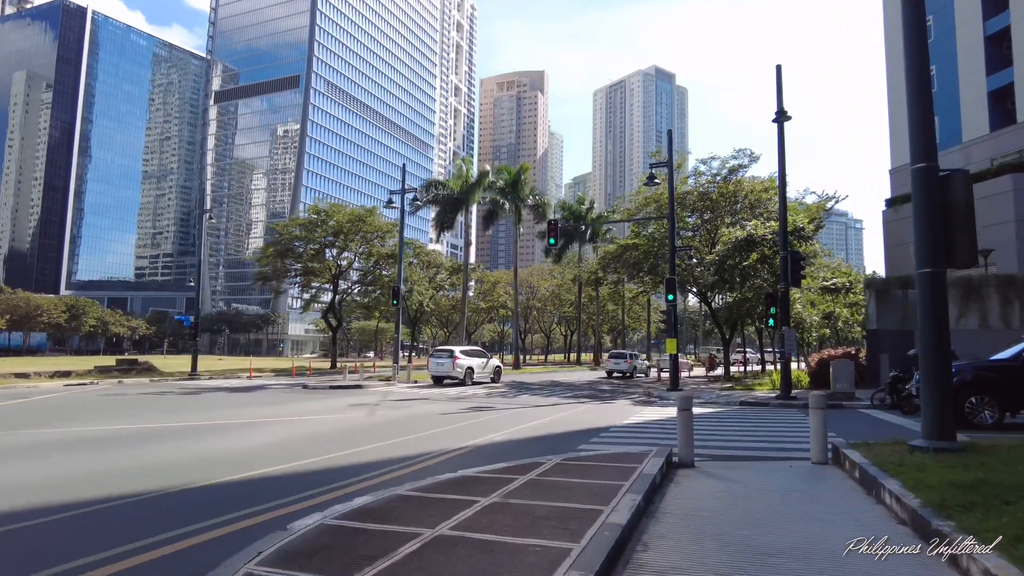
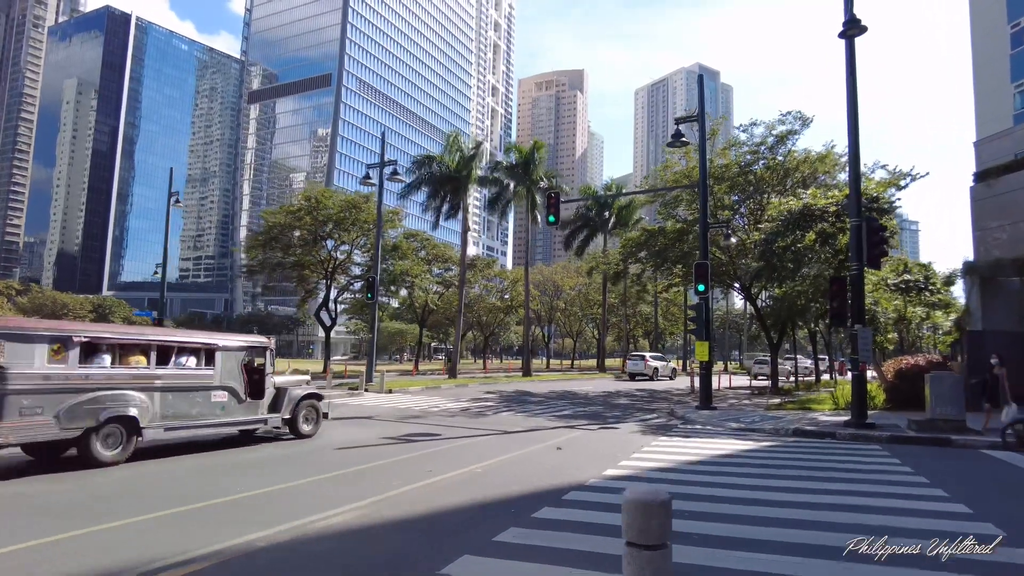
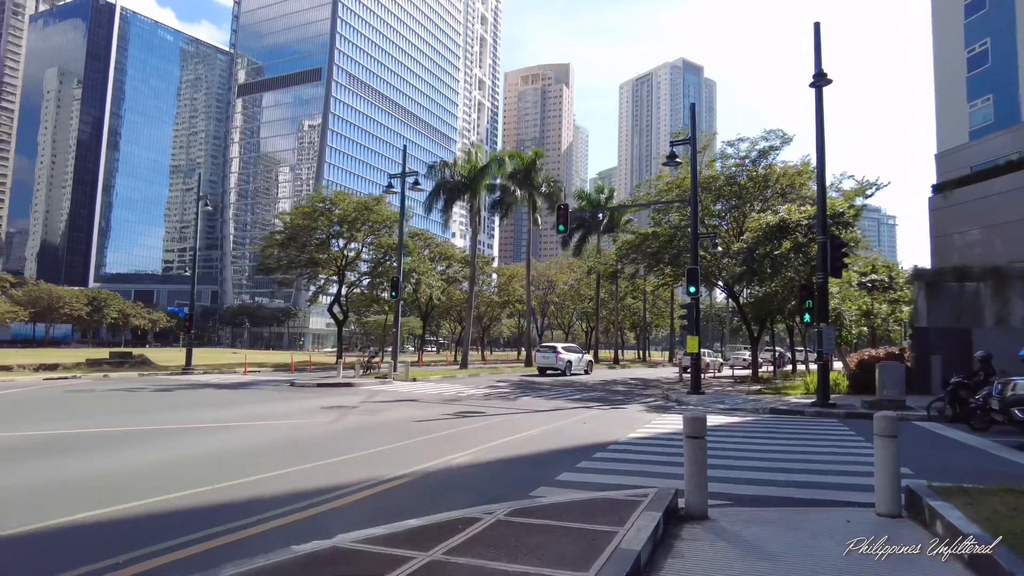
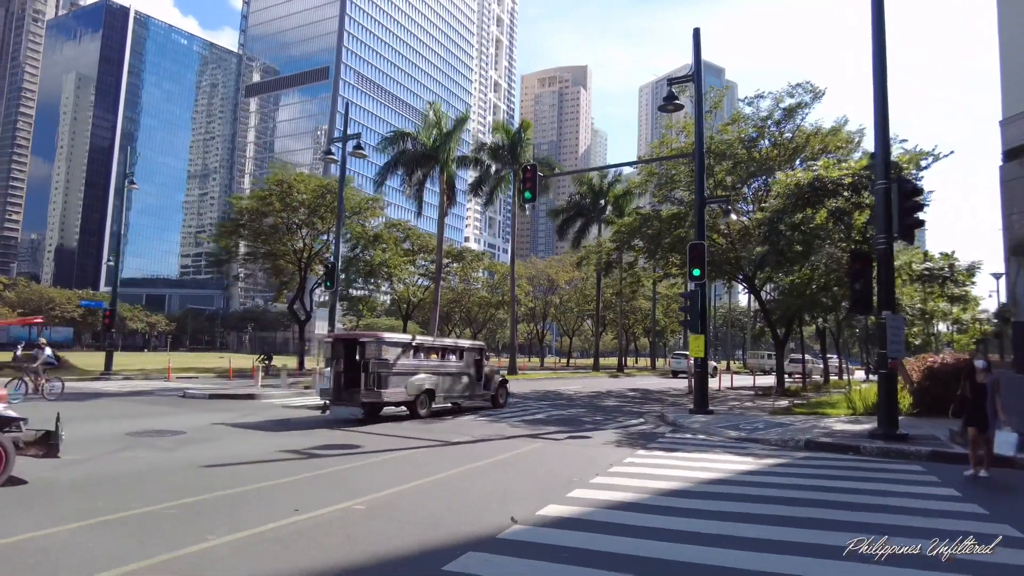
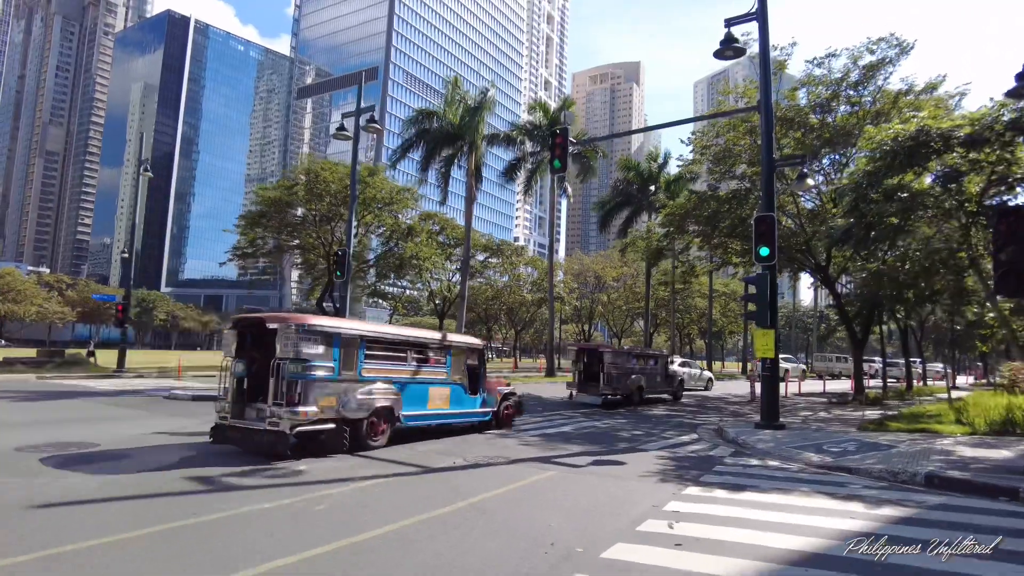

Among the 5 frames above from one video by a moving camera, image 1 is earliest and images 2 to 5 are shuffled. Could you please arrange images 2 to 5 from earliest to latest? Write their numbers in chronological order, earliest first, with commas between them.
3, 2, 4, 5
